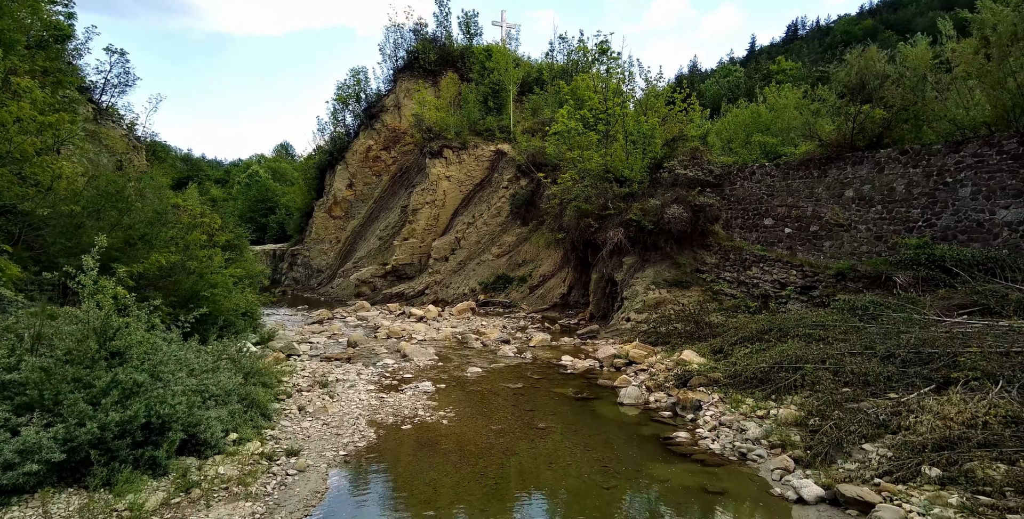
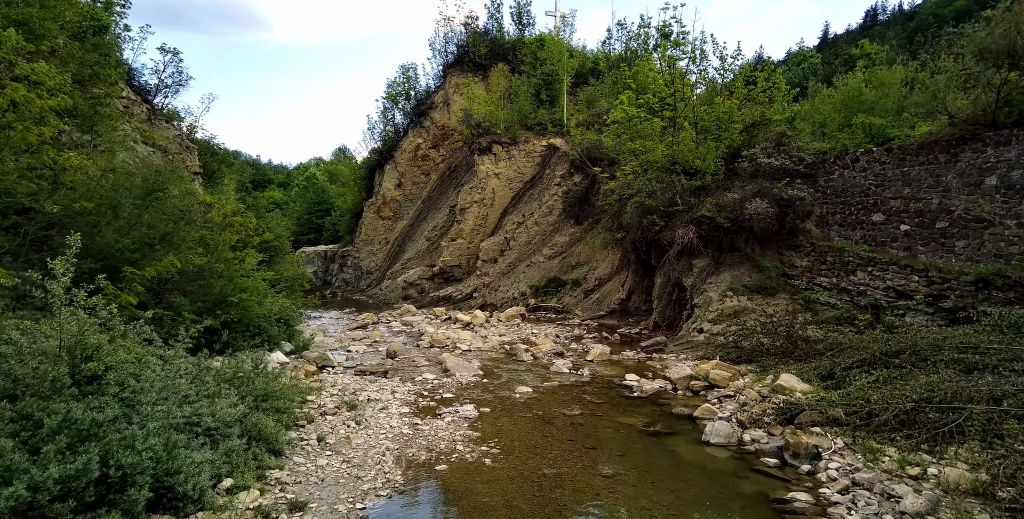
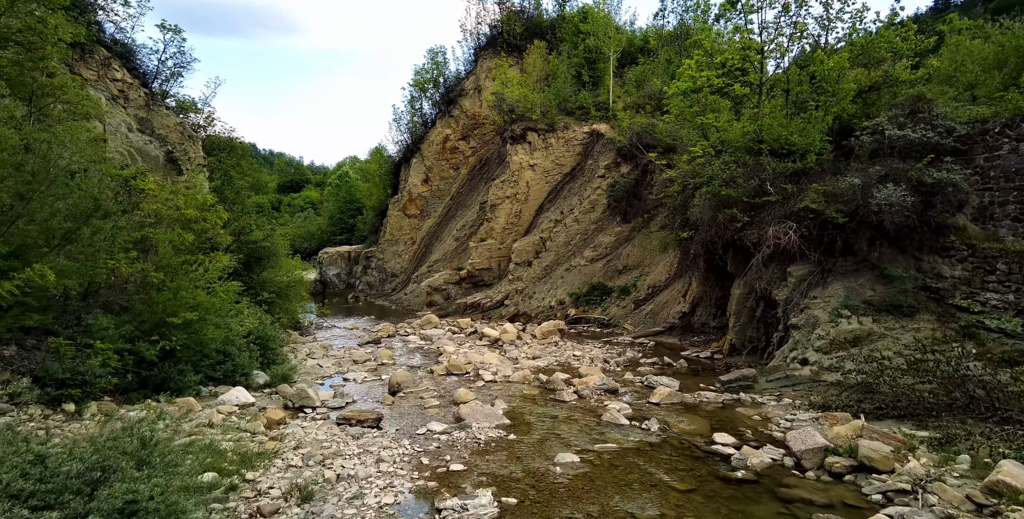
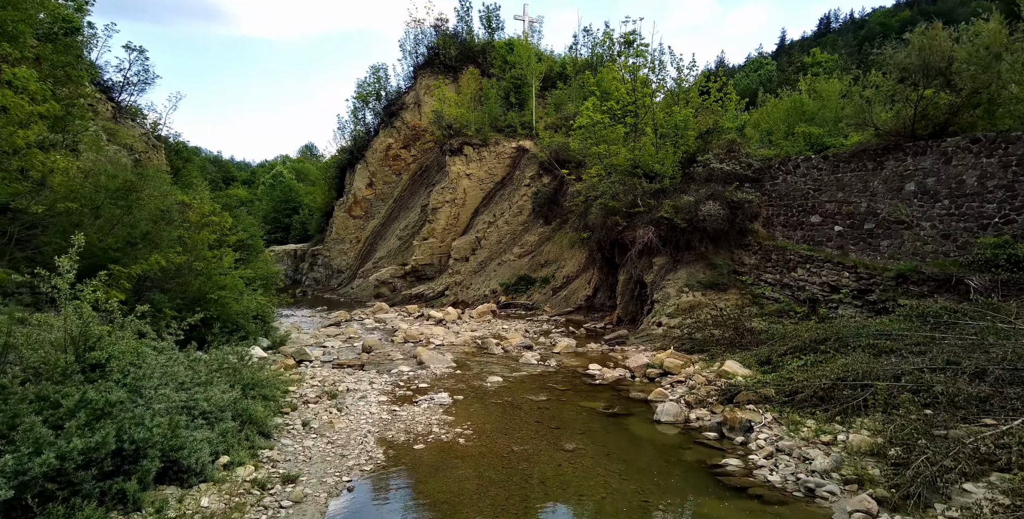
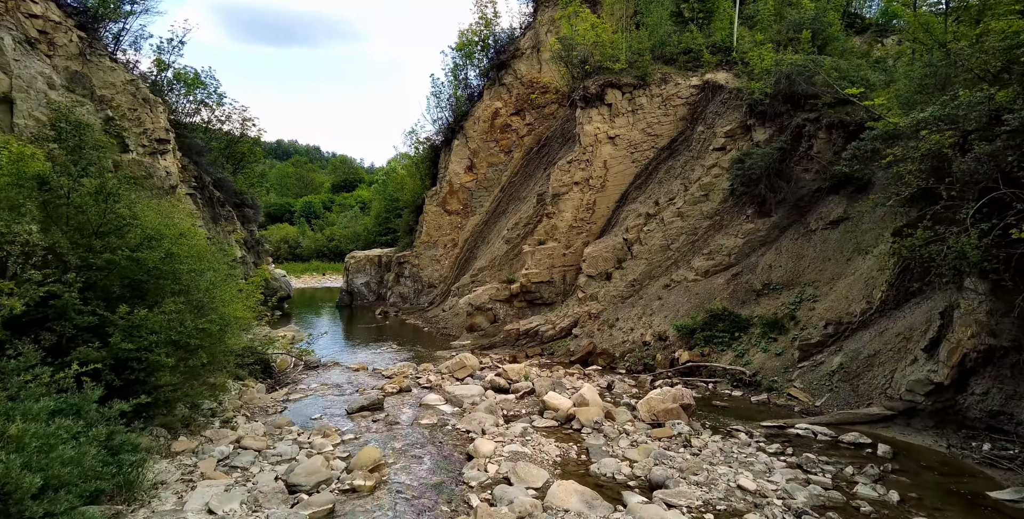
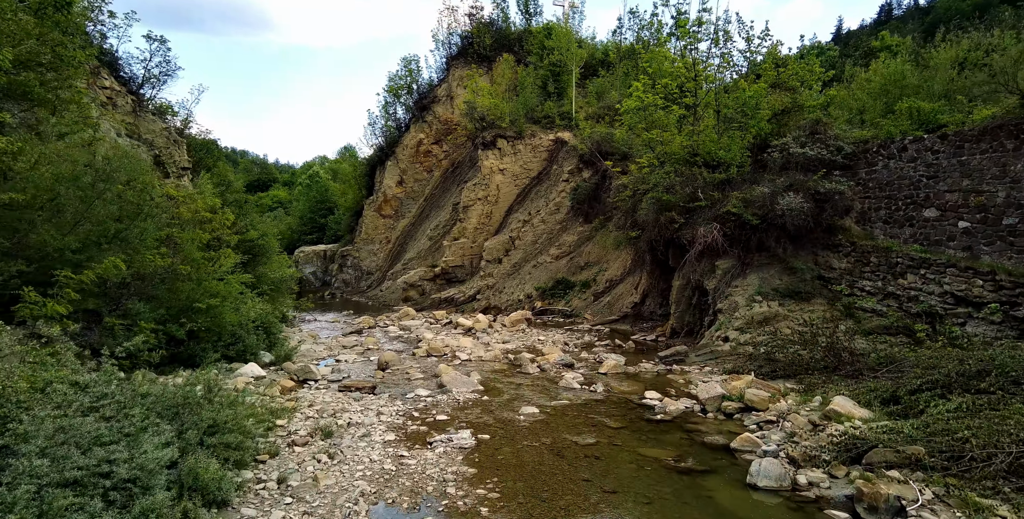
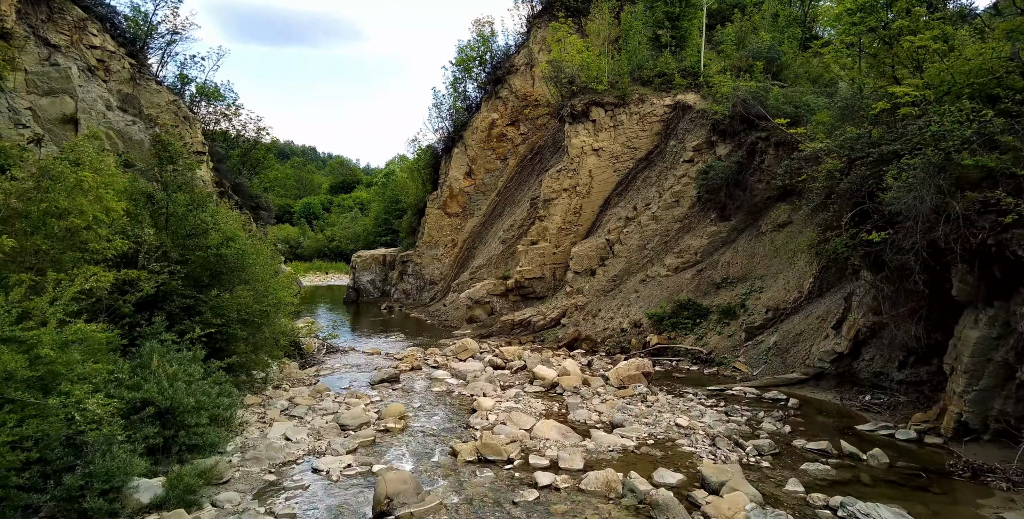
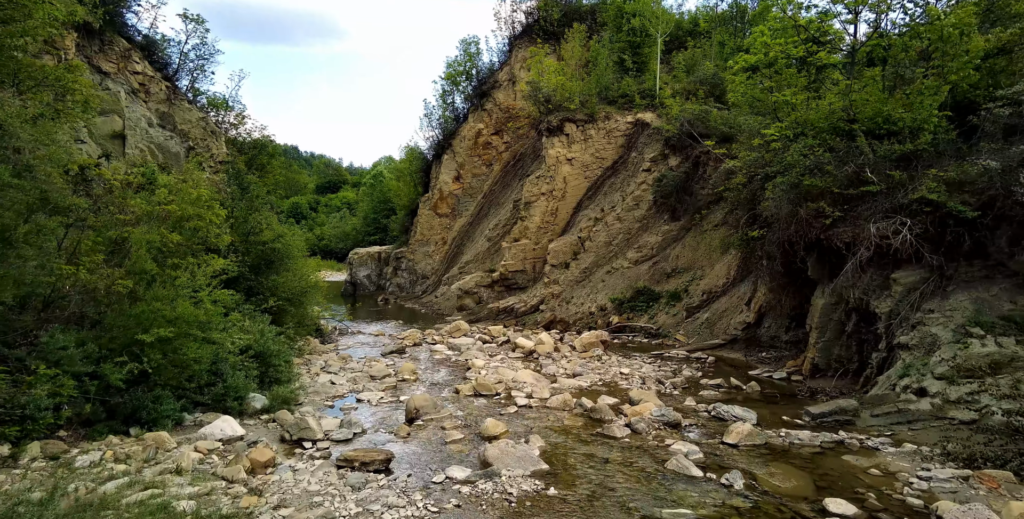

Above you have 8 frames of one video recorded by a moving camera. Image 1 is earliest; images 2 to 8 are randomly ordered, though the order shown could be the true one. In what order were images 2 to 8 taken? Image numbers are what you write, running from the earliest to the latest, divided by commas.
4, 2, 6, 3, 8, 7, 5
